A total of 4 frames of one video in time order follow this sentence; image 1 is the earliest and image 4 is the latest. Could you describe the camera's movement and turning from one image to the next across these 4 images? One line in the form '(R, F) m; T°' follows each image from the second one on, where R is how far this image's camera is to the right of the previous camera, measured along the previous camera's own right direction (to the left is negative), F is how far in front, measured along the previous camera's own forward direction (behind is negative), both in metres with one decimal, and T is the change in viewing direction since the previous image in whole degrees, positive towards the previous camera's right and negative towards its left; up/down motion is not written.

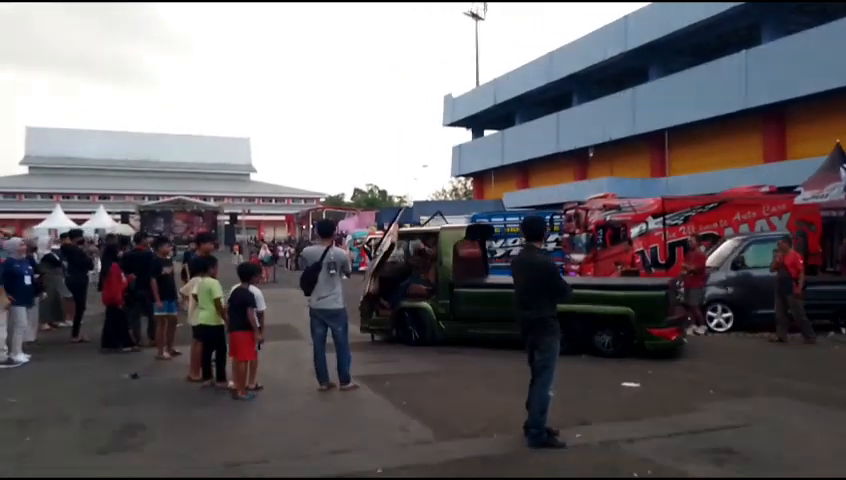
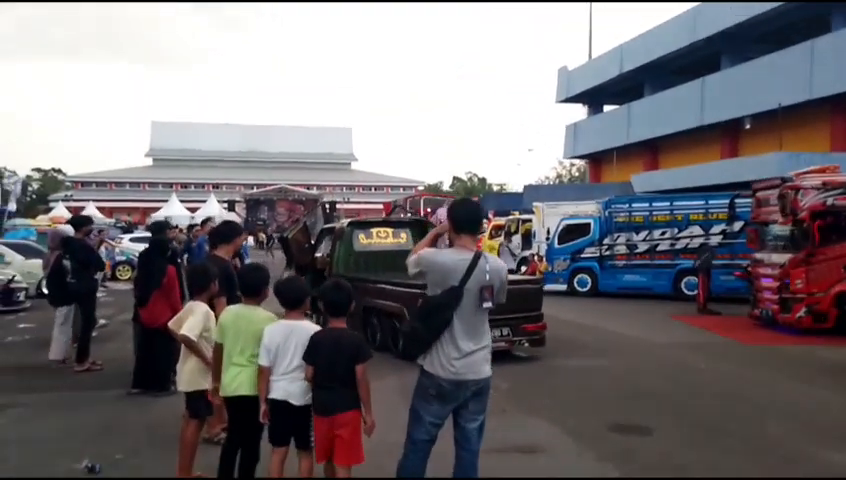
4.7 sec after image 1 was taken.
(-0.6, +4.3) m; -9°
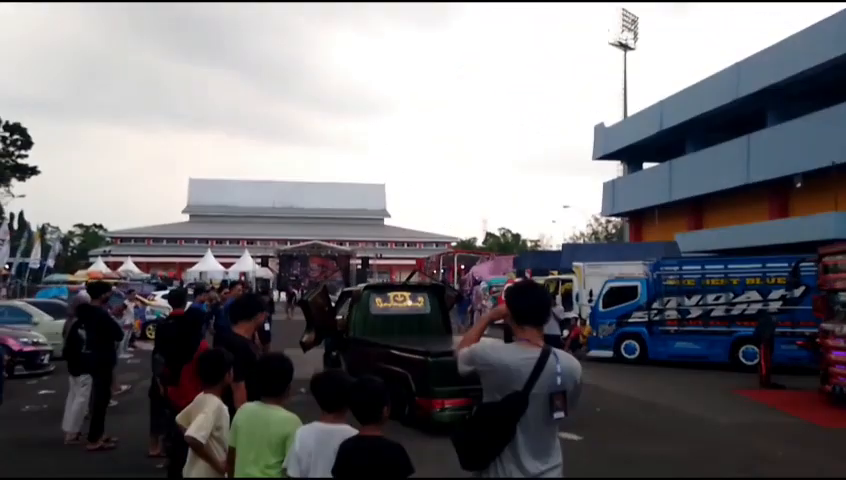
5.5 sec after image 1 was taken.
(-0.1, +0.7) m; -3°
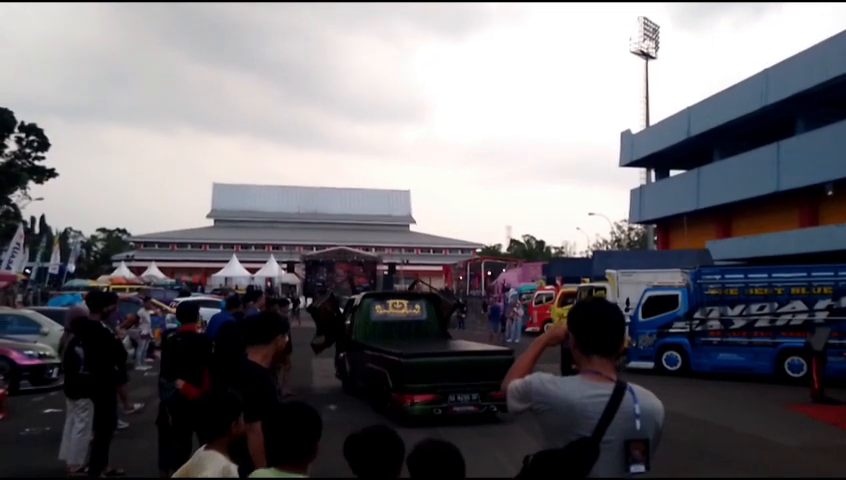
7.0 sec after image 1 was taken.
(-0.2, +1.0) m; -2°
